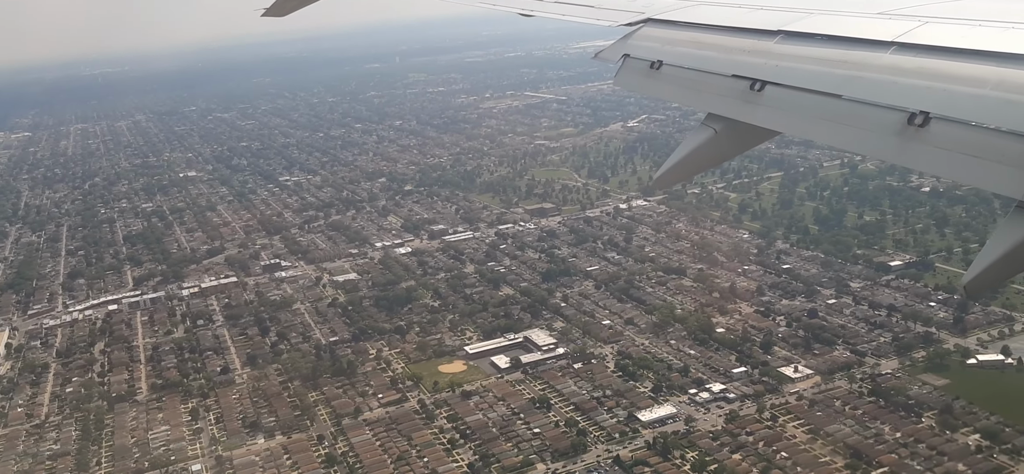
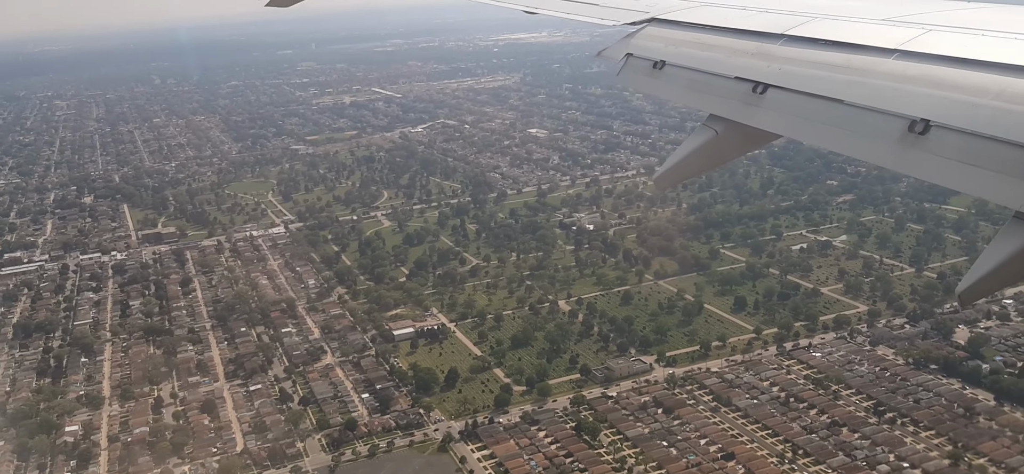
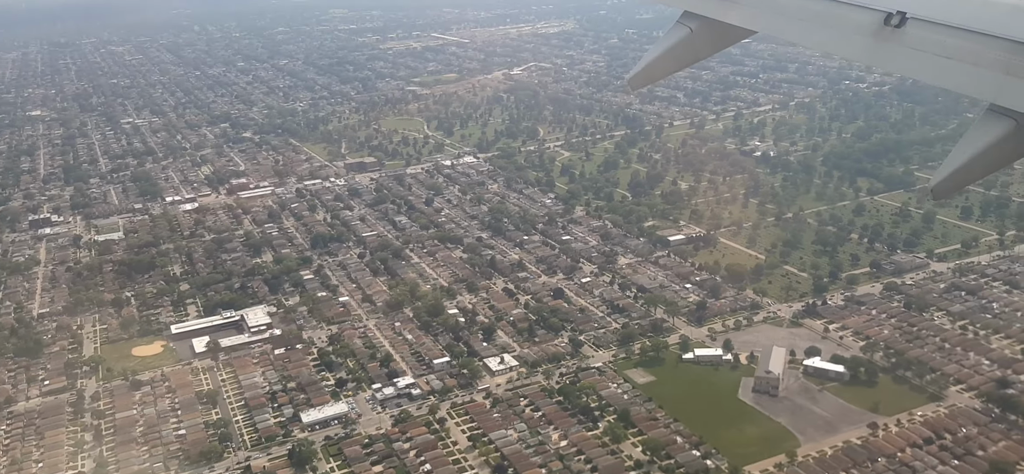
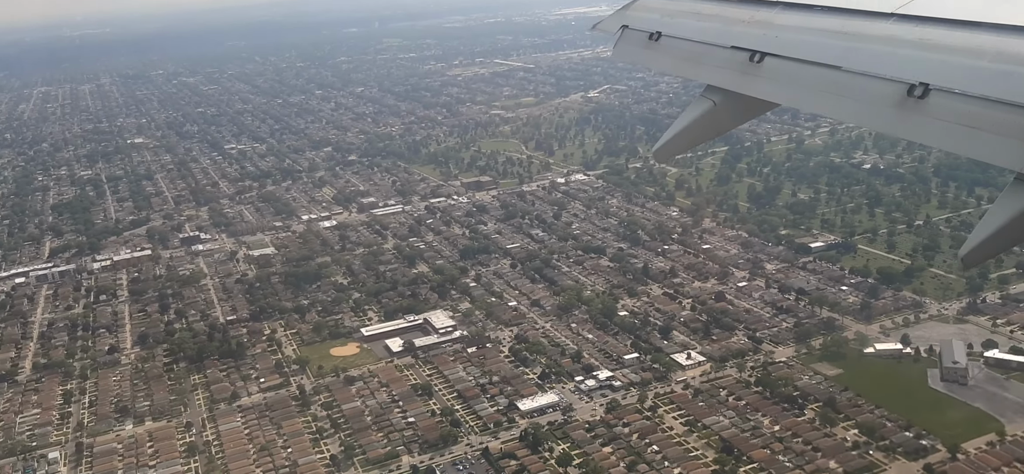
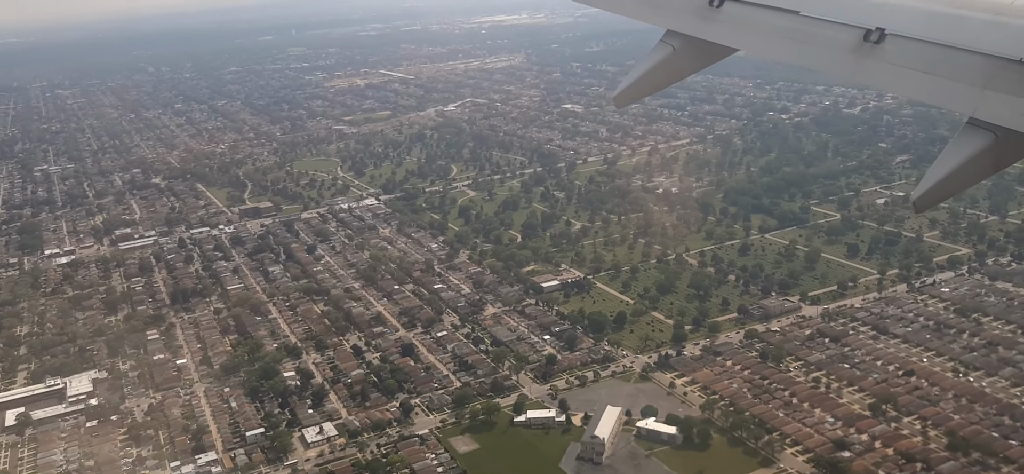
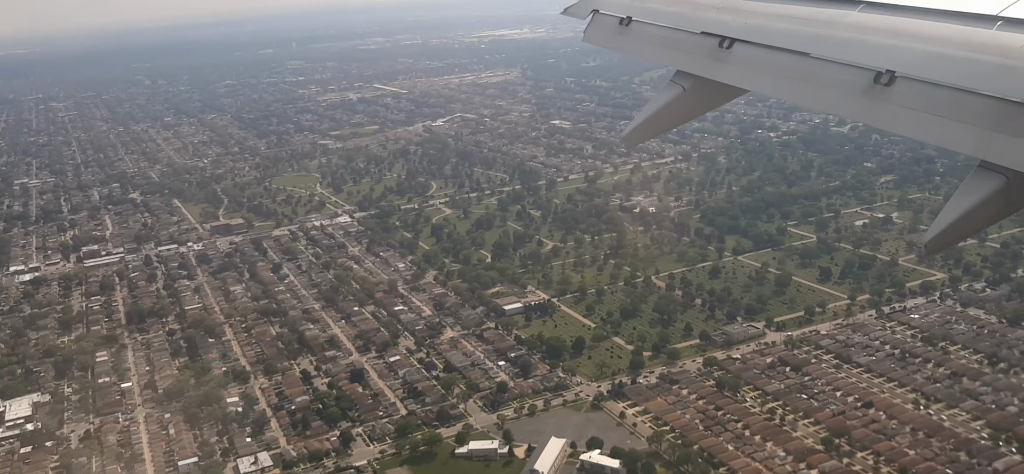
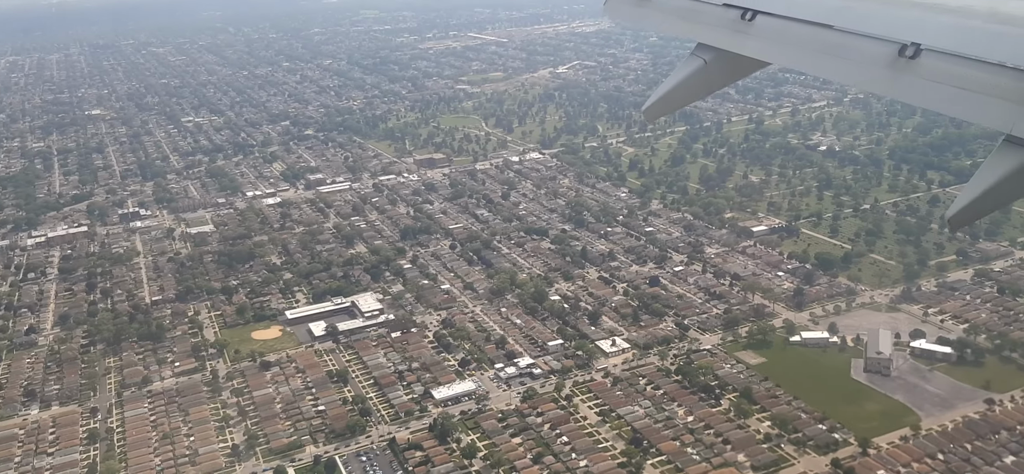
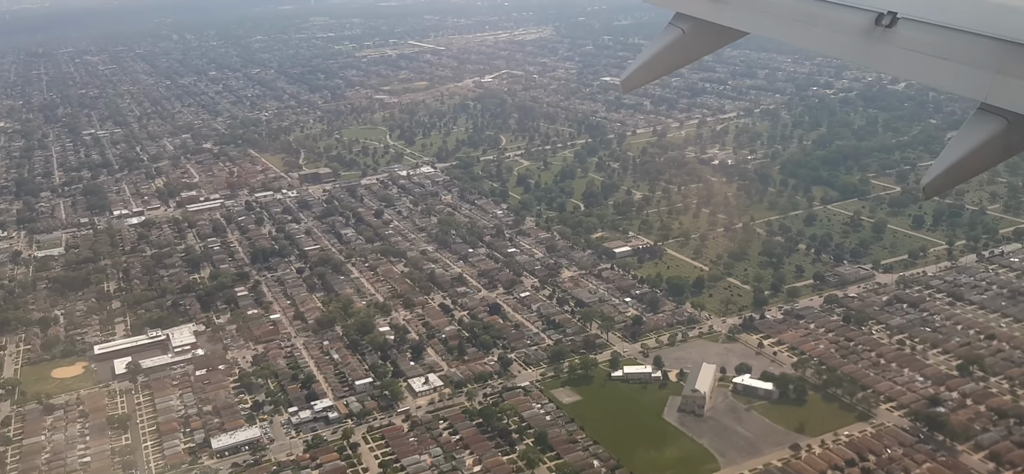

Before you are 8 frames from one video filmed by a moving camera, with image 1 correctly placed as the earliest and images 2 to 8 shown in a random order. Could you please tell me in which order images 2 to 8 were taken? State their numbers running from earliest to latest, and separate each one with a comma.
4, 7, 3, 8, 5, 6, 2
